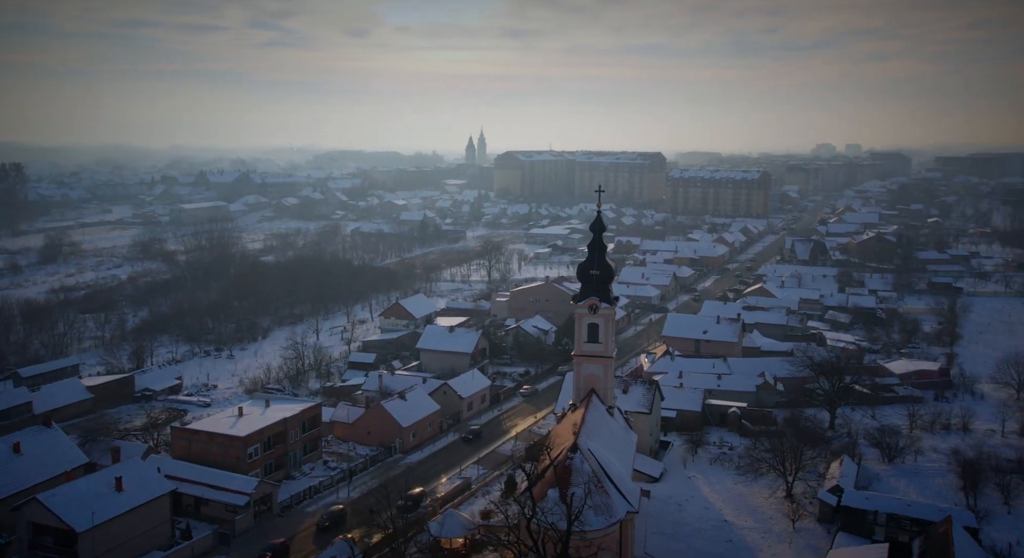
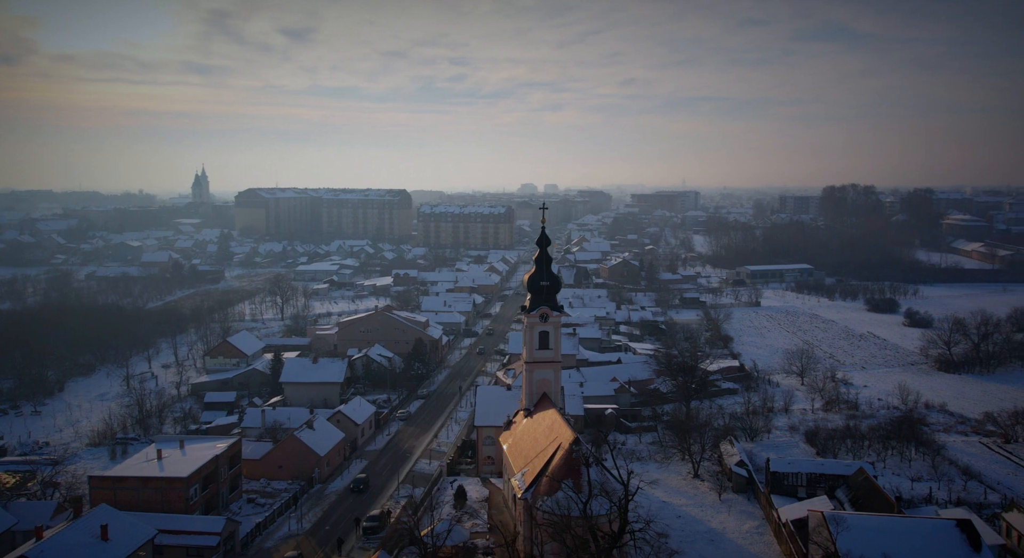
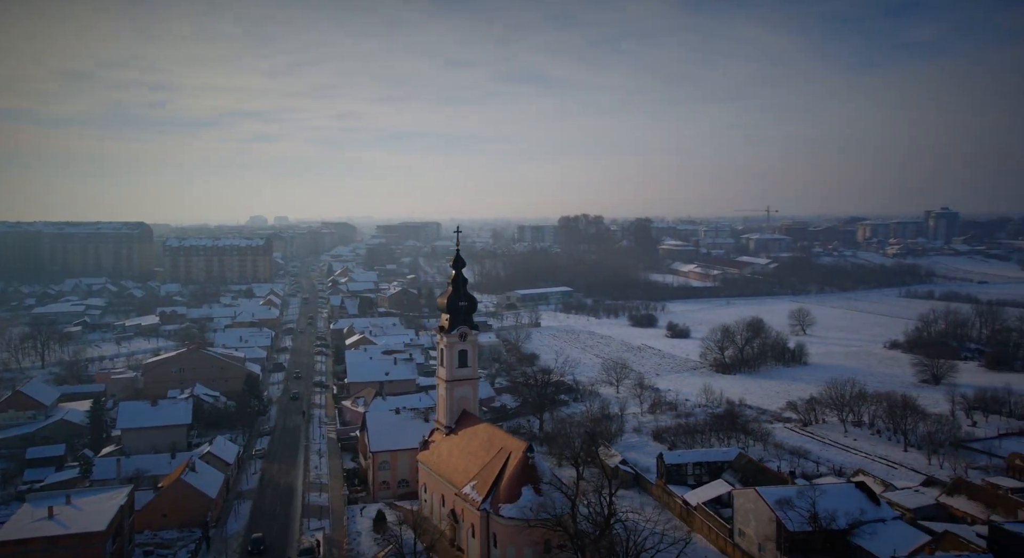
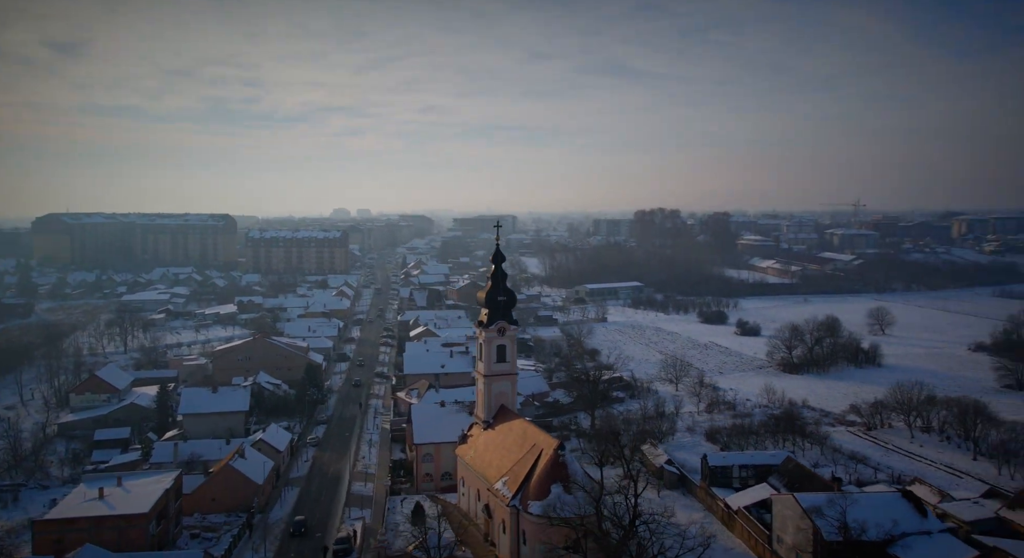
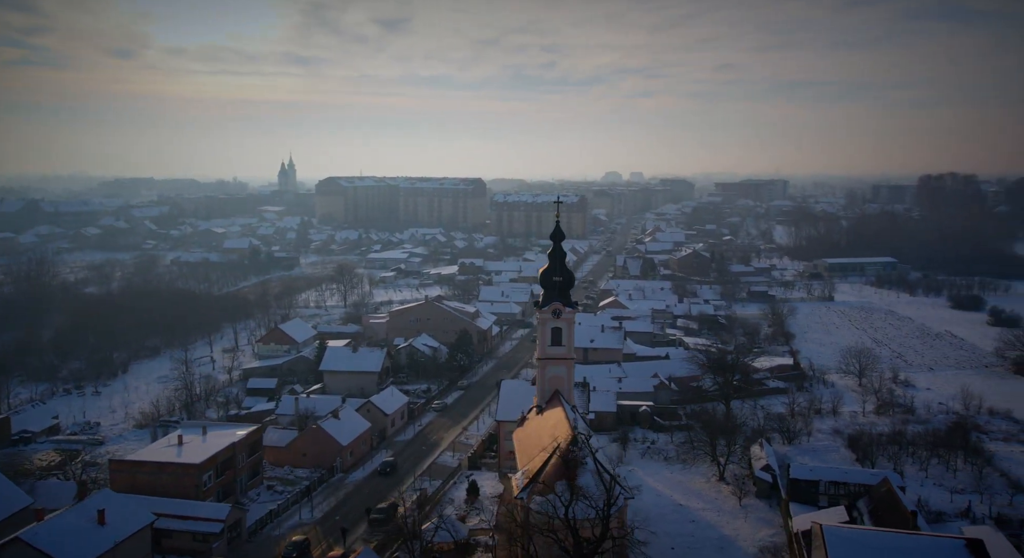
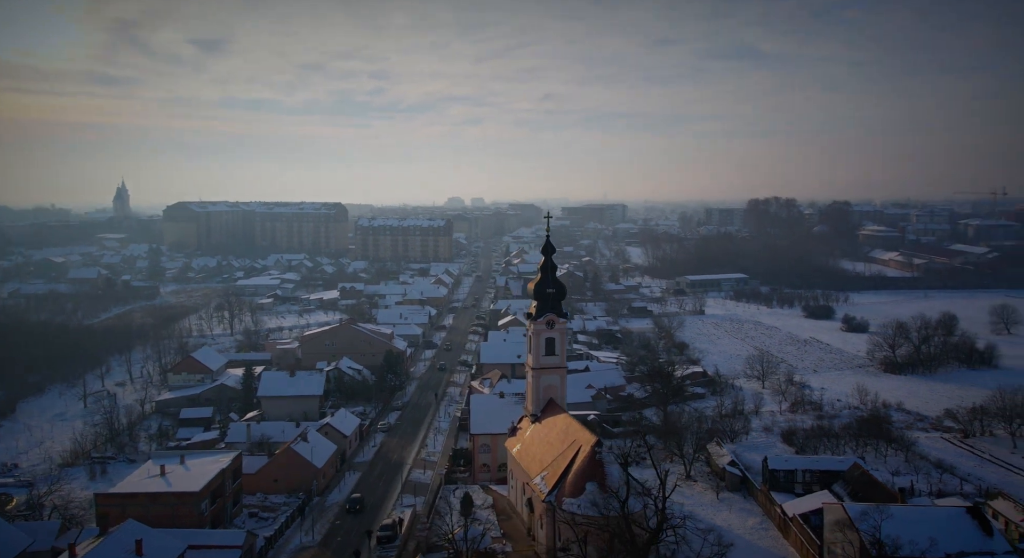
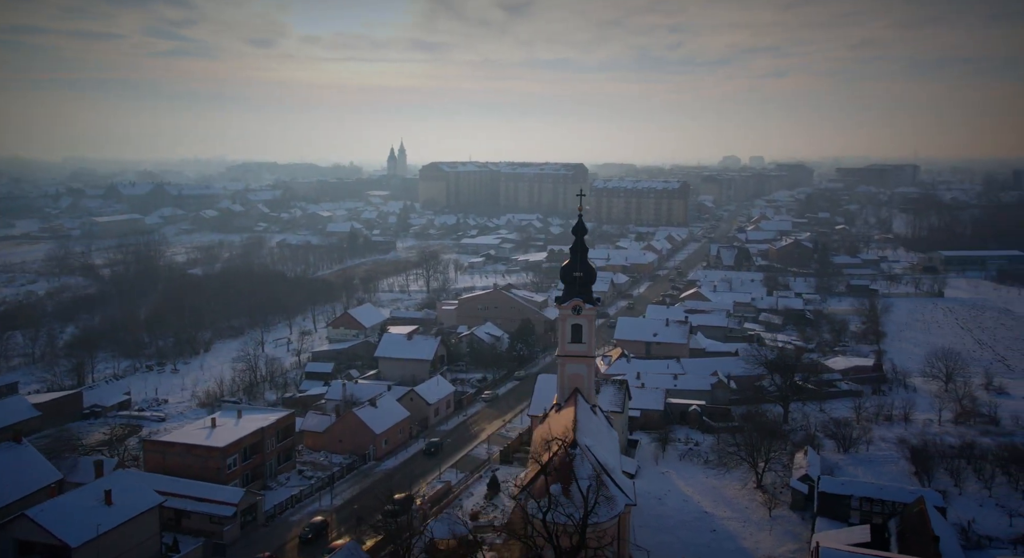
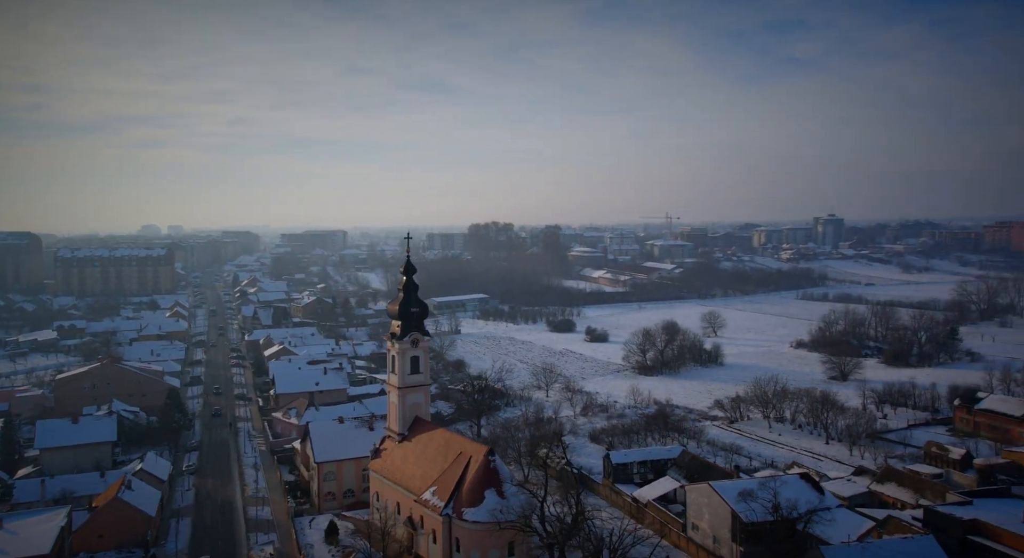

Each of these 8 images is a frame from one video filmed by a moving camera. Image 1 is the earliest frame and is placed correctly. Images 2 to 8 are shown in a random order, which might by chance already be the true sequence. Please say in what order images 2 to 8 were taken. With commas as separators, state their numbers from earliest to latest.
7, 5, 2, 6, 4, 3, 8
